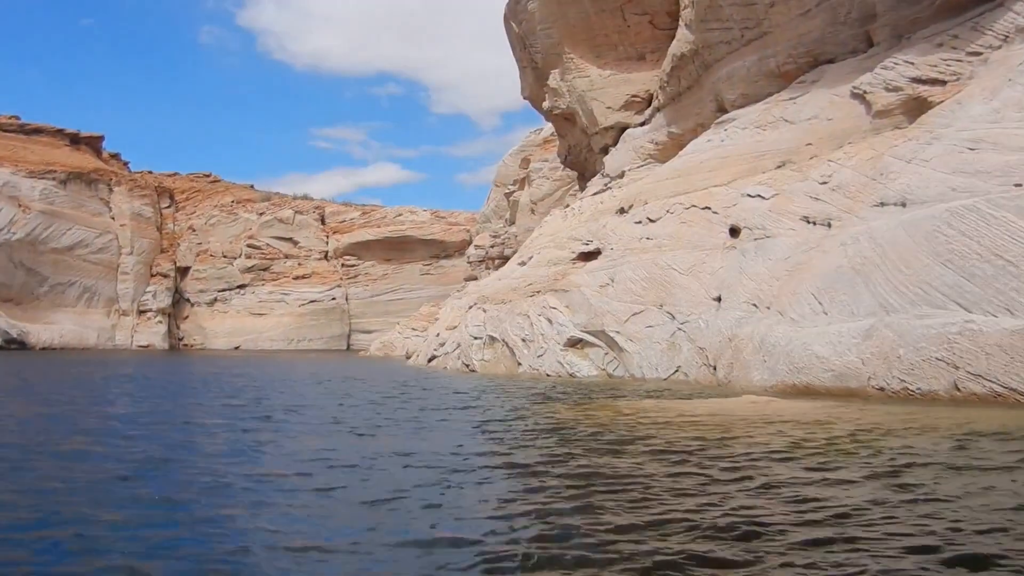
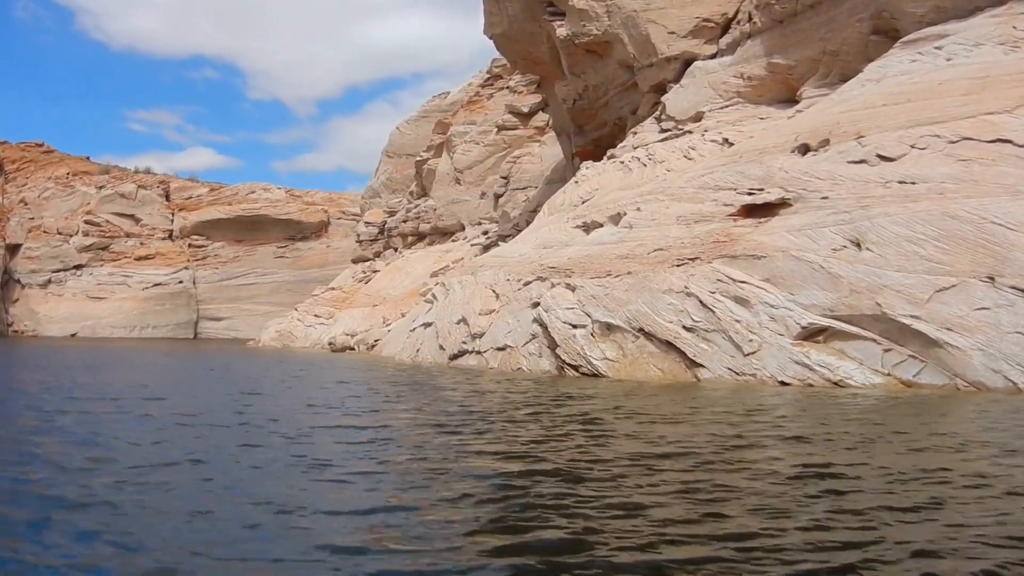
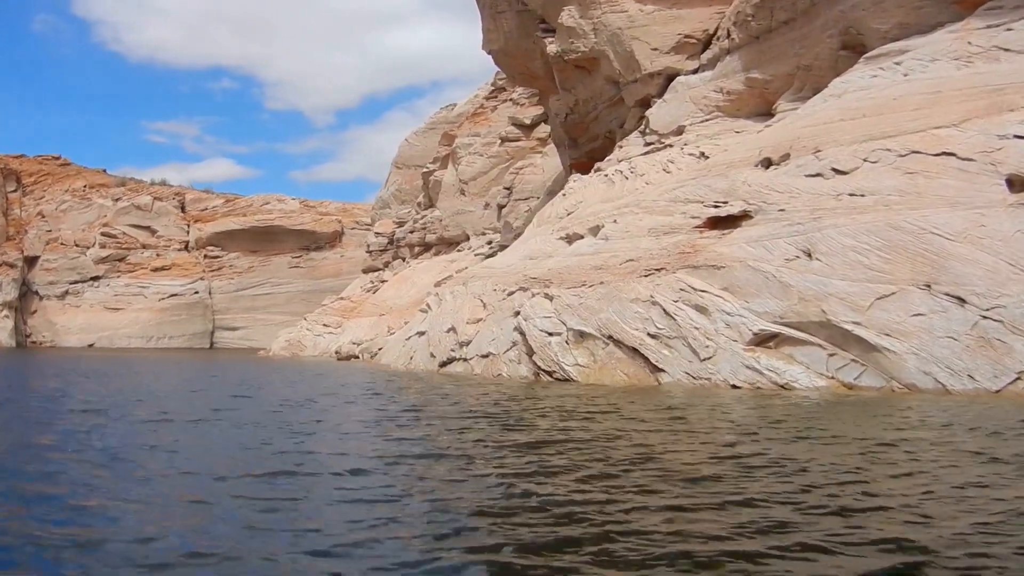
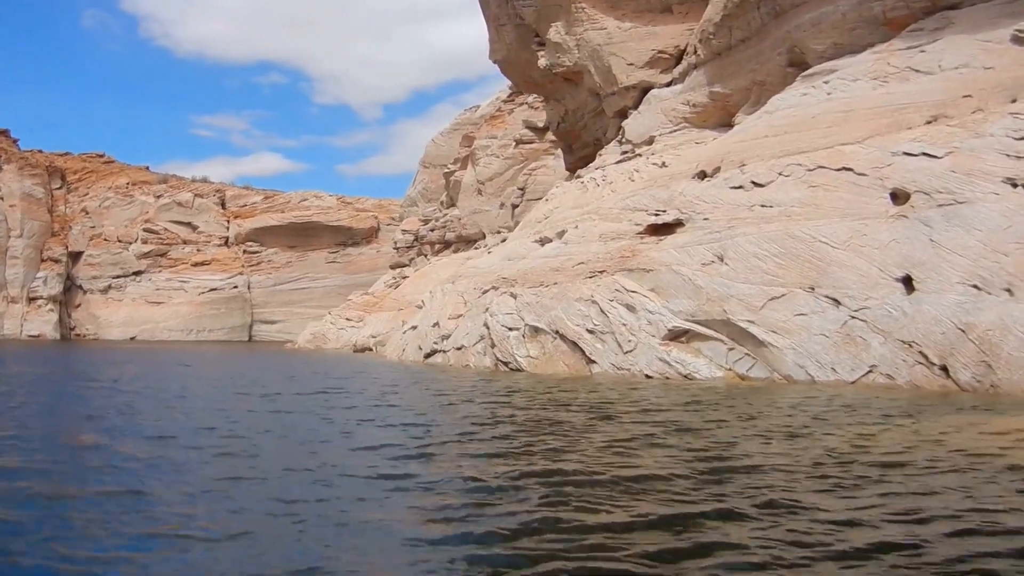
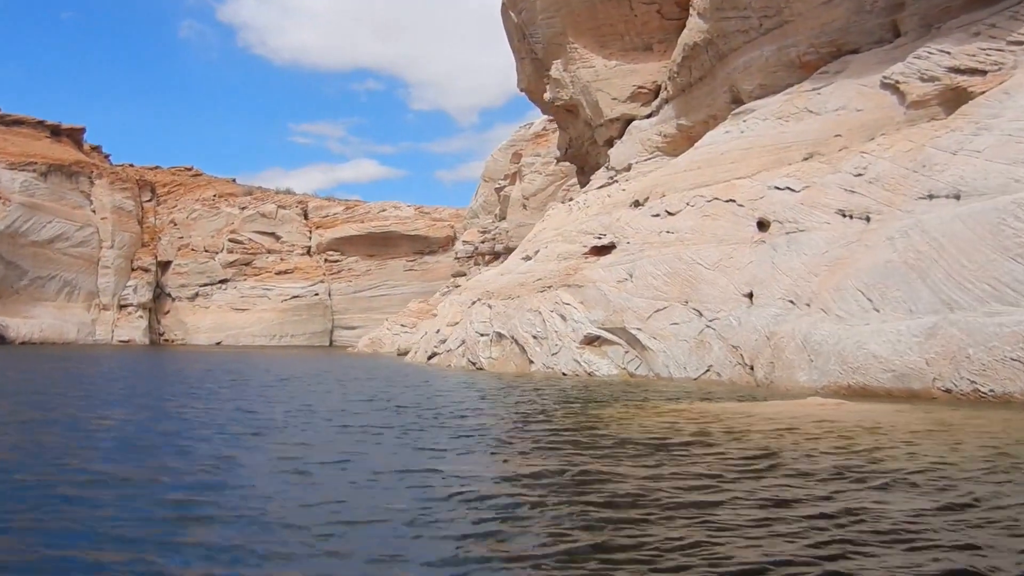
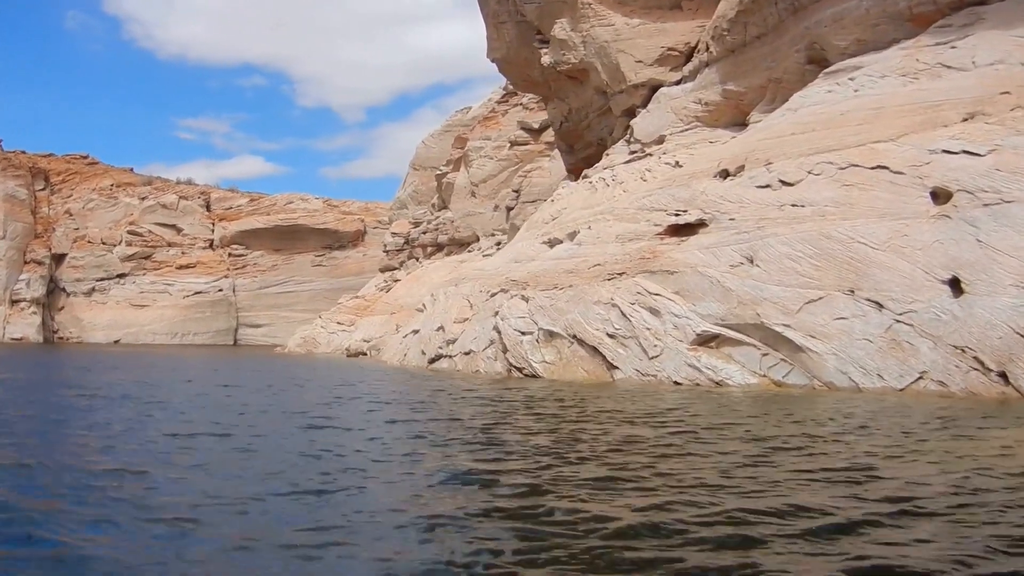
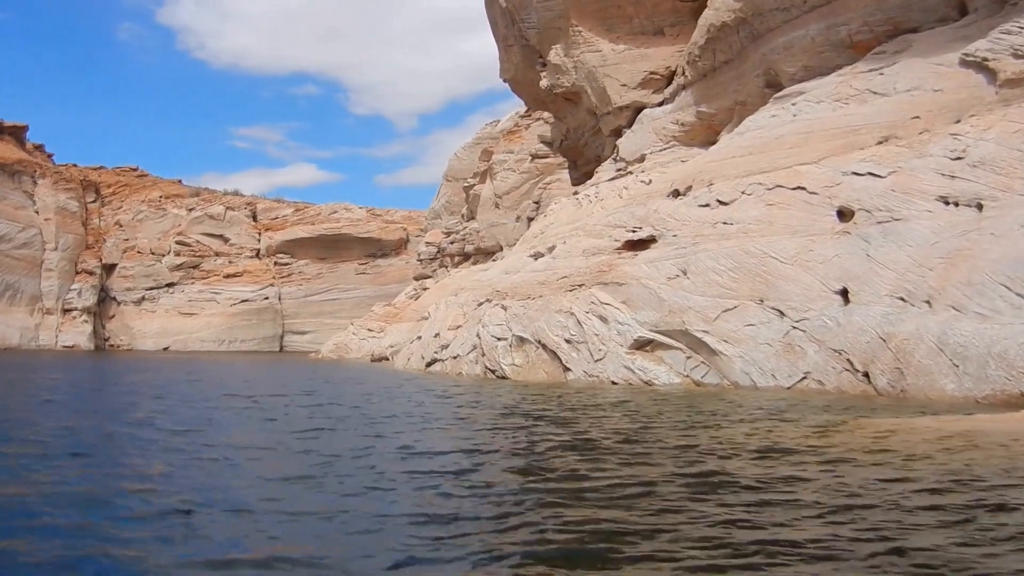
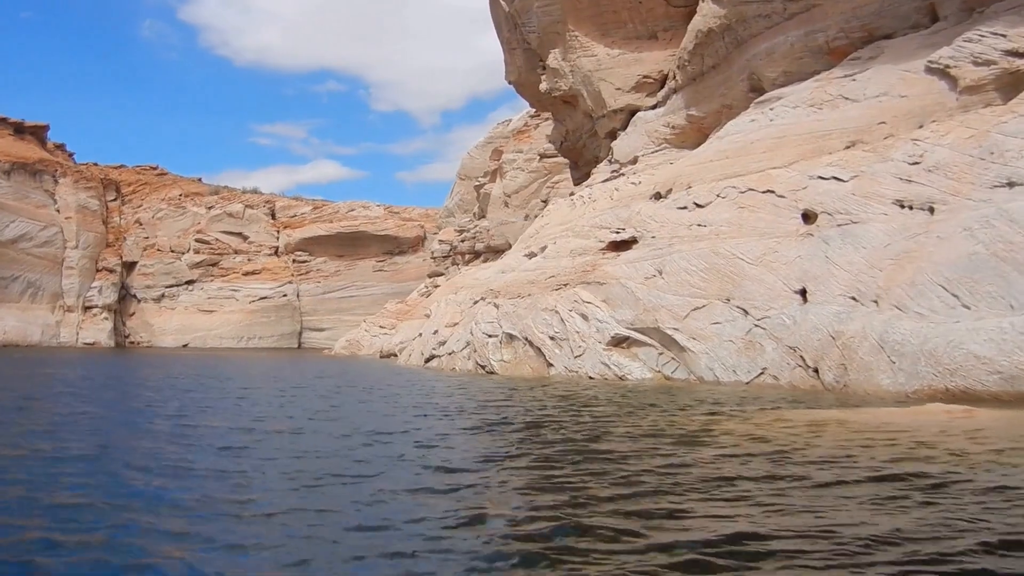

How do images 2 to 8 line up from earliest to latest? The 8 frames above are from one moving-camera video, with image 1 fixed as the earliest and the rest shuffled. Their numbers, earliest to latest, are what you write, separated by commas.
5, 8, 7, 4, 6, 3, 2
